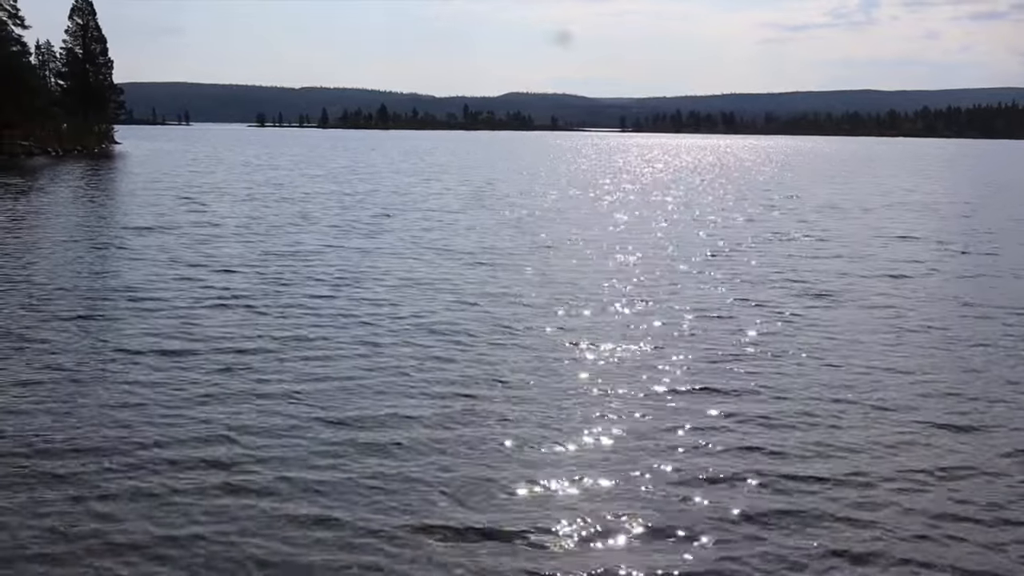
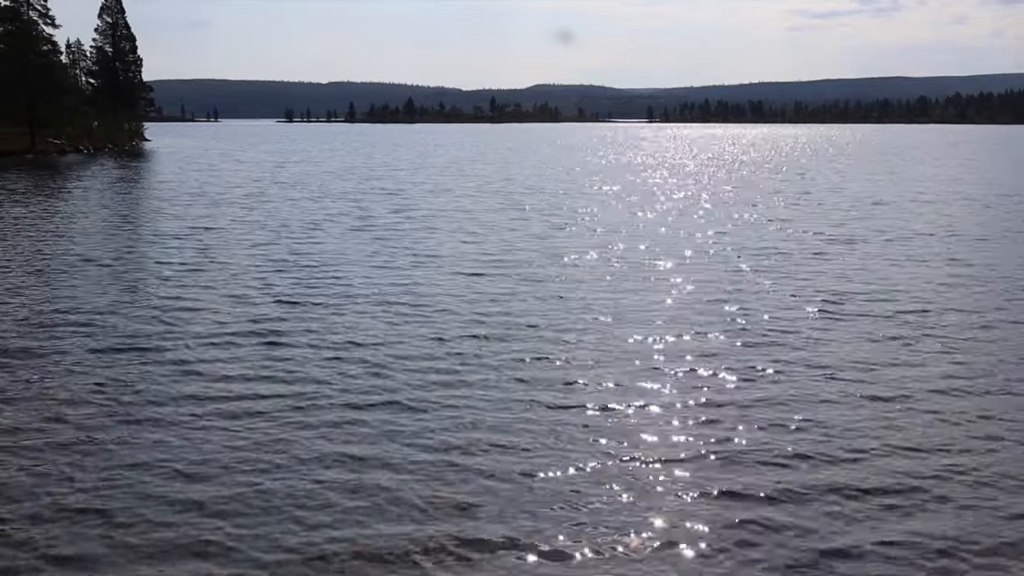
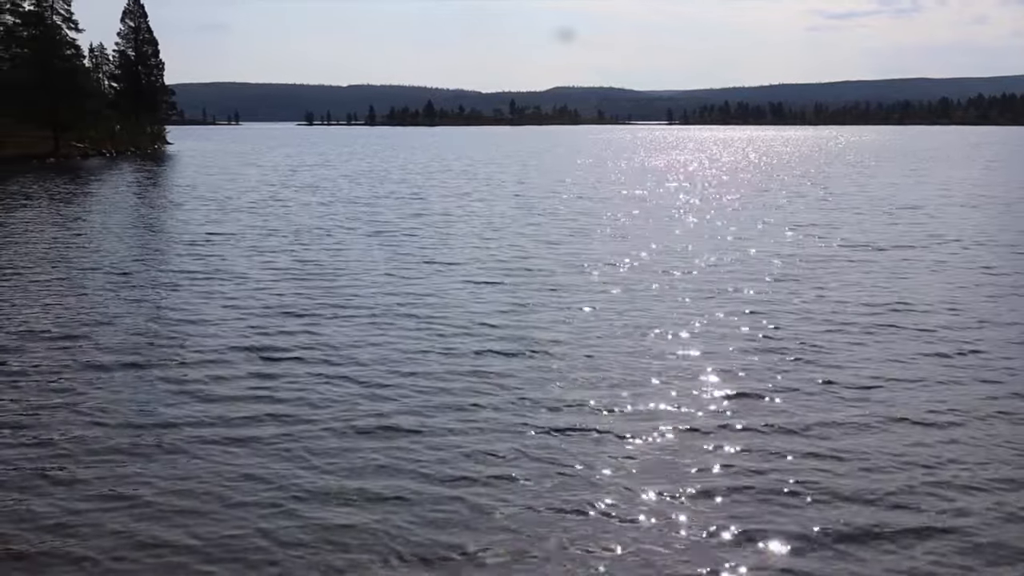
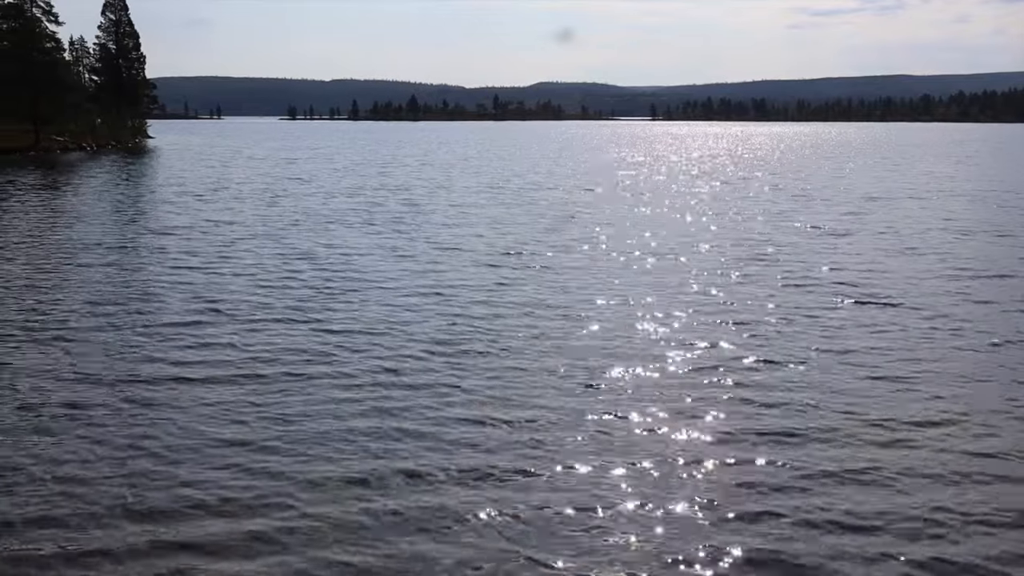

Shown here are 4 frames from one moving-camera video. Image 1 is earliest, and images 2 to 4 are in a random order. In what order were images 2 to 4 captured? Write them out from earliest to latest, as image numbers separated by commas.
4, 2, 3
